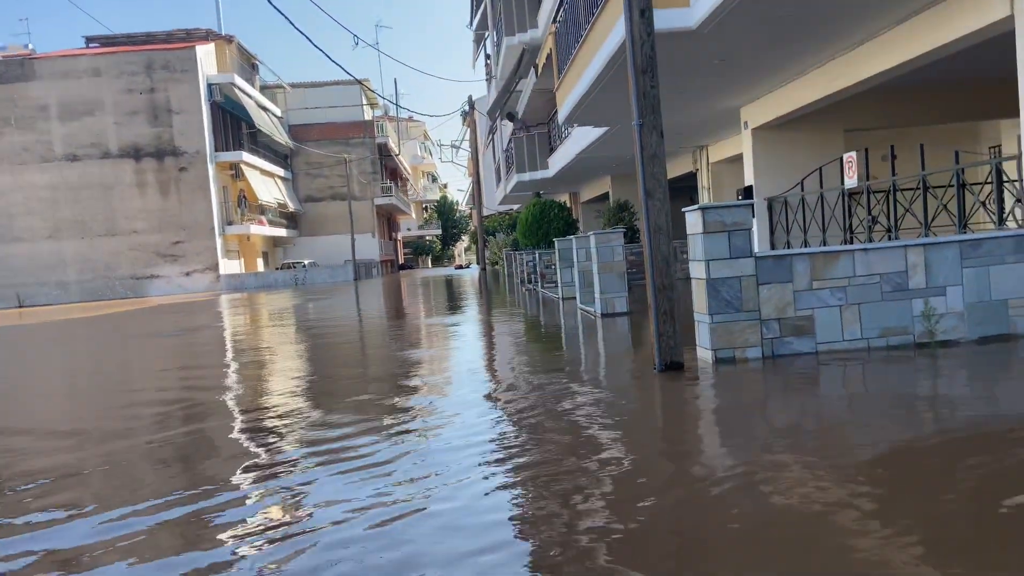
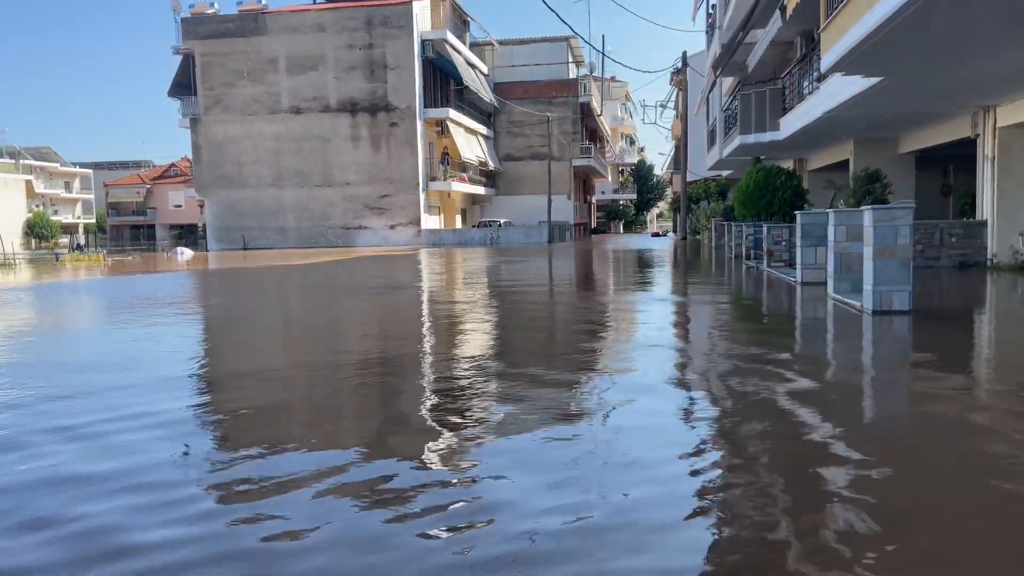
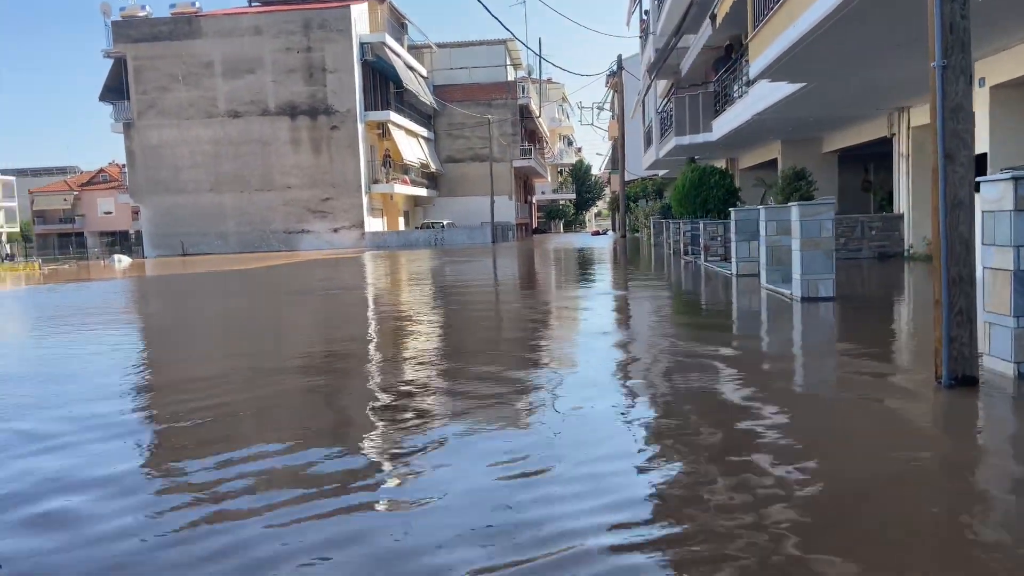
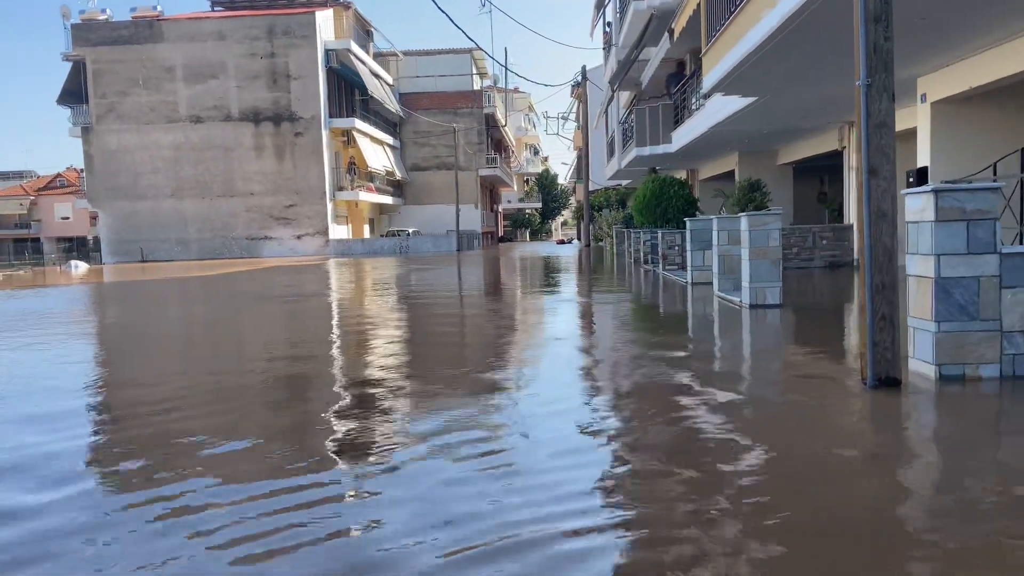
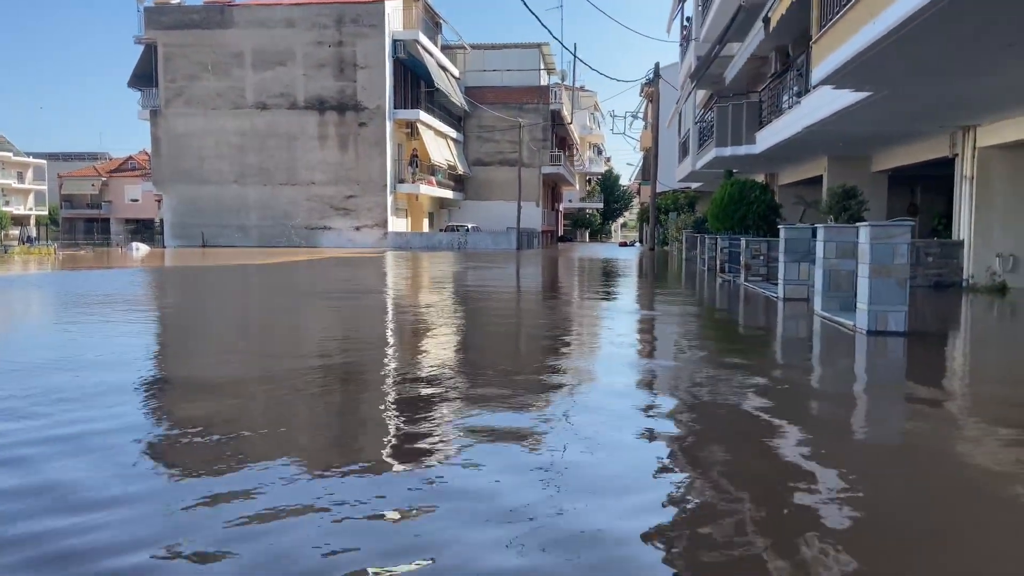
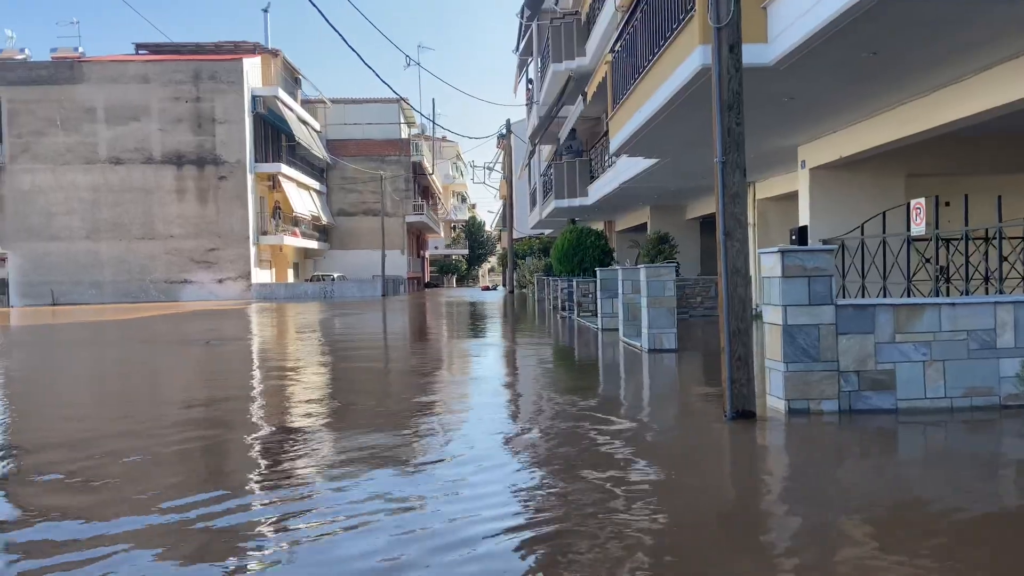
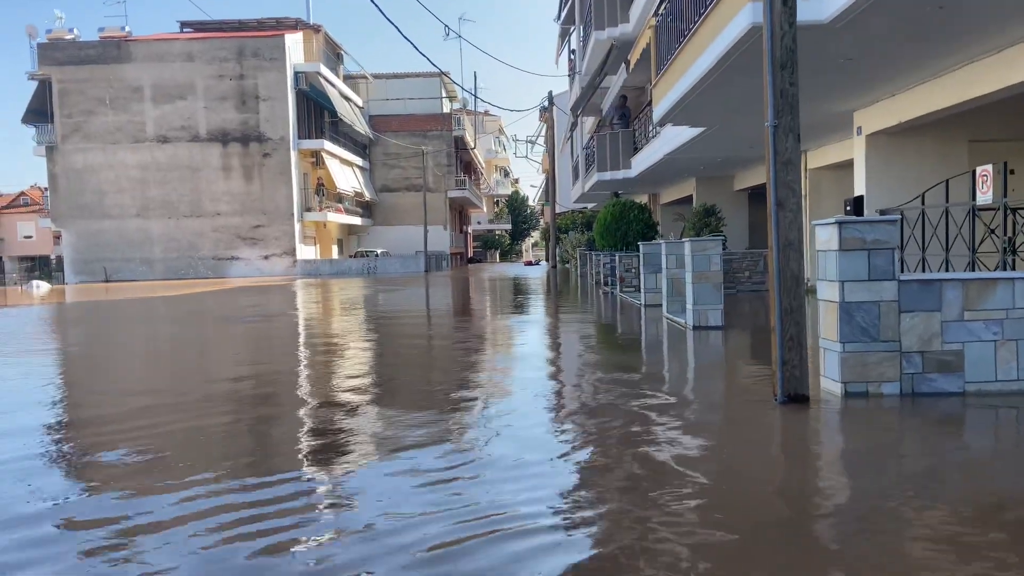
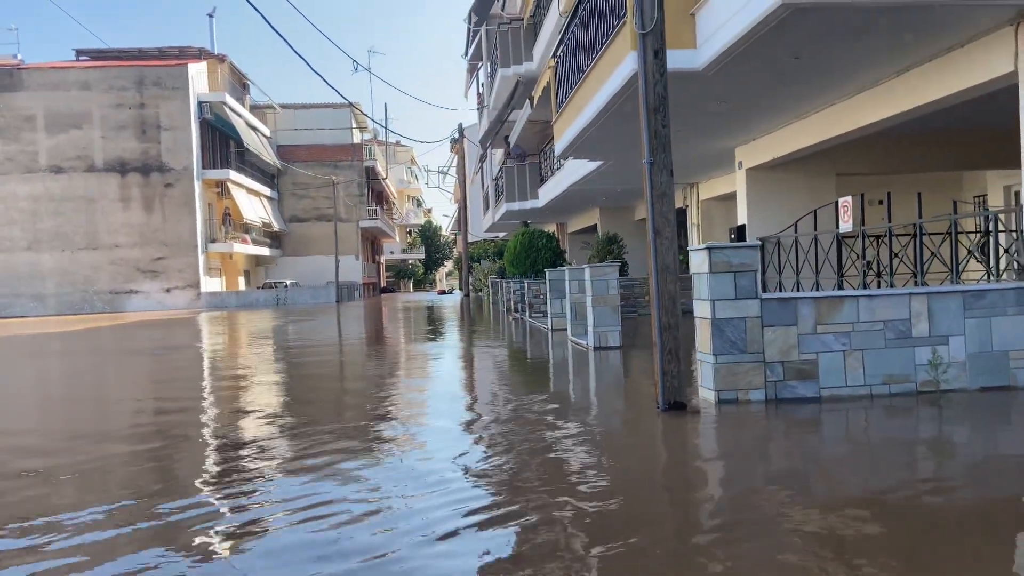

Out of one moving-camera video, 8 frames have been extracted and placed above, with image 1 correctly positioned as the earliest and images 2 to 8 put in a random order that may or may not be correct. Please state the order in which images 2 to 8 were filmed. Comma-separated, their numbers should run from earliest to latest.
8, 6, 7, 4, 3, 2, 5
